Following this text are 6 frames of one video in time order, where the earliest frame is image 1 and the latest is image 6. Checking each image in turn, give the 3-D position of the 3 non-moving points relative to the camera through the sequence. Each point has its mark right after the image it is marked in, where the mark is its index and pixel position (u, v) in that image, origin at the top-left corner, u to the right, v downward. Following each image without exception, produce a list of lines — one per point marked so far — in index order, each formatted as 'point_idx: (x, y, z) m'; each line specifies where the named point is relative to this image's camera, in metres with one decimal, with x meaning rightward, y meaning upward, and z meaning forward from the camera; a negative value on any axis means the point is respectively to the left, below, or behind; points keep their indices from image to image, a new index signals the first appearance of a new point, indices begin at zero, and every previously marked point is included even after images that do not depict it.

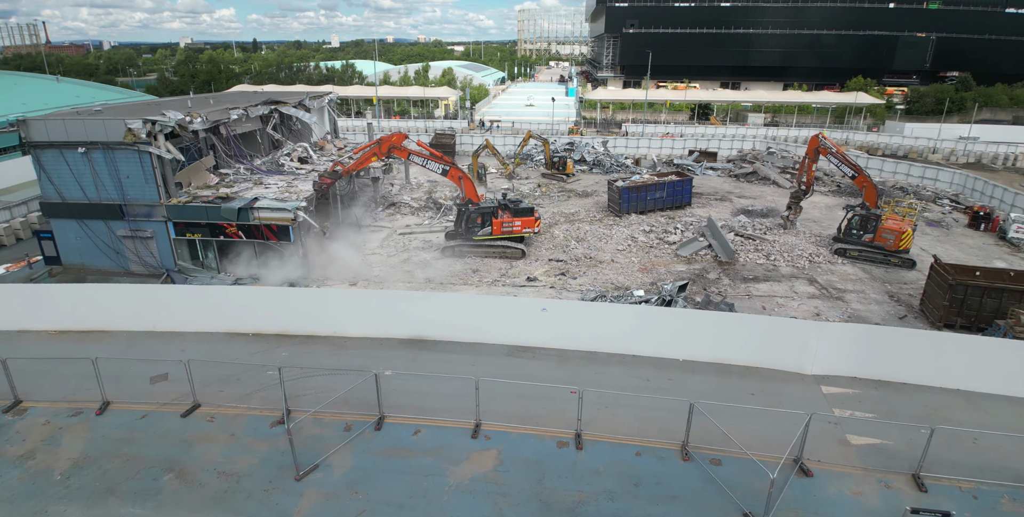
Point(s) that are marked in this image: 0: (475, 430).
0: (-0.7, -3.5, +10.9) m
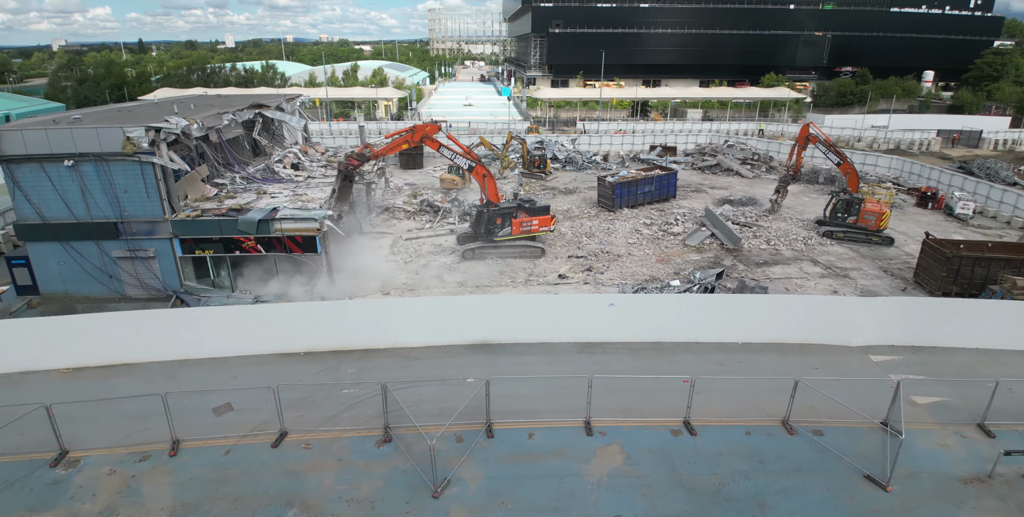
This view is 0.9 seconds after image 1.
0: (+1.6, -3.4, +11.0) m
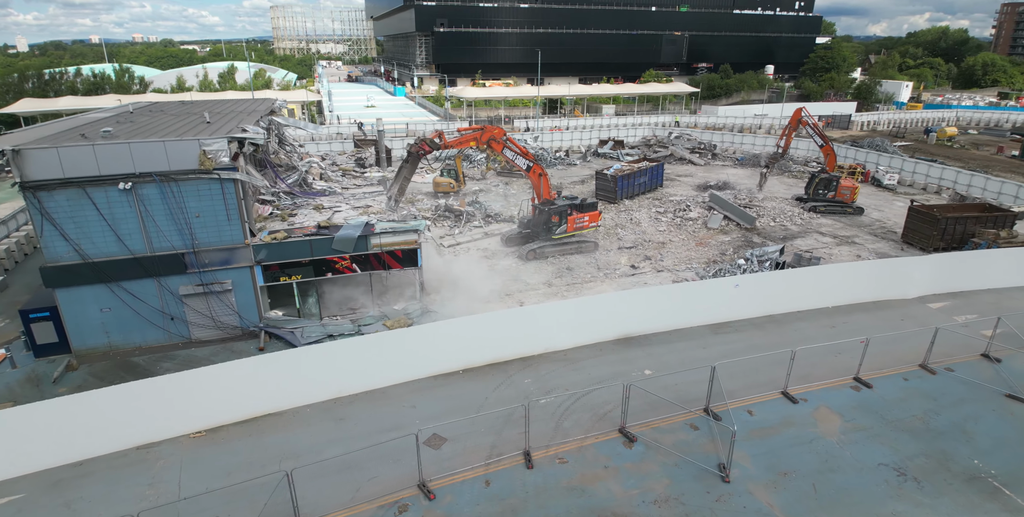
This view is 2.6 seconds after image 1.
0: (+6.1, -3.0, +11.9) m
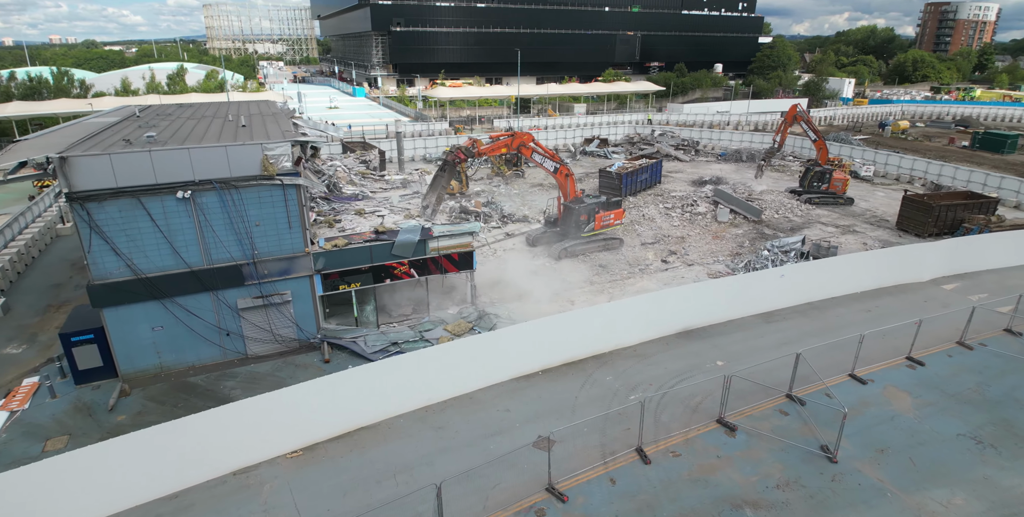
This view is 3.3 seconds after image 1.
0: (+8.0, -2.8, +12.5) m
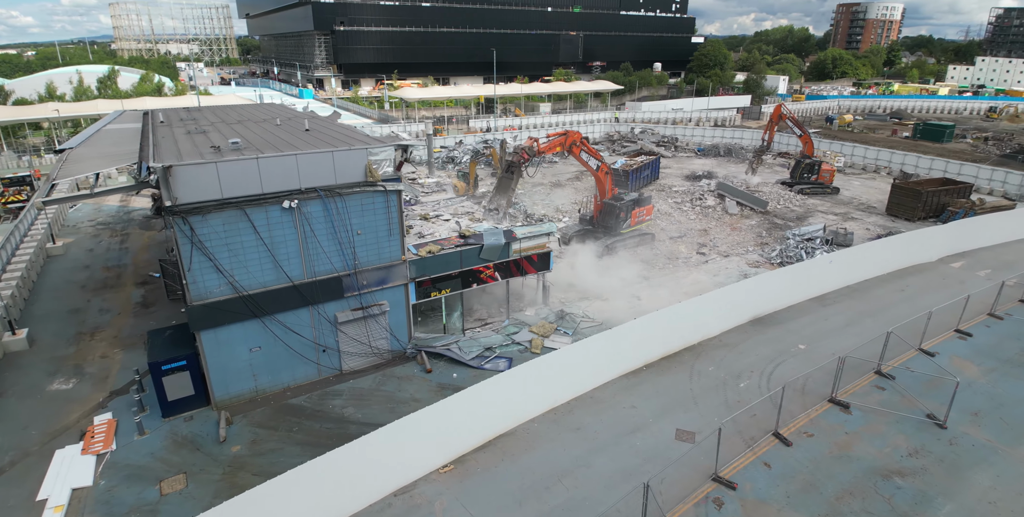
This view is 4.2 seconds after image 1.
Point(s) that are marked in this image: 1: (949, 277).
0: (+10.5, -2.3, +13.6) m
1: (+14.8, -0.6, +18.3) m
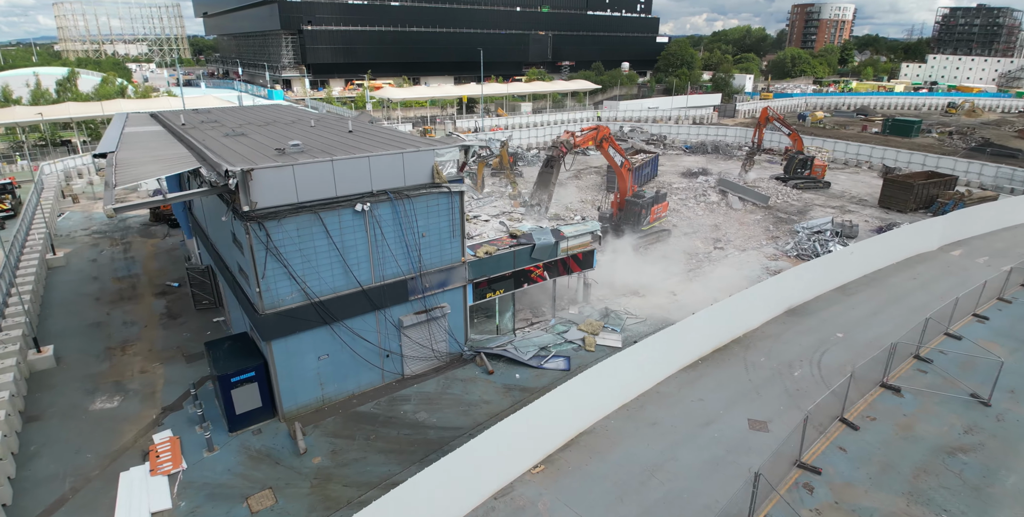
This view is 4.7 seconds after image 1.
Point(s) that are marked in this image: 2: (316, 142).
0: (+11.8, -2.0, +14.3) m
1: (+15.7, -0.2, +19.3) m
2: (-4.3, +2.5, +11.9) m
